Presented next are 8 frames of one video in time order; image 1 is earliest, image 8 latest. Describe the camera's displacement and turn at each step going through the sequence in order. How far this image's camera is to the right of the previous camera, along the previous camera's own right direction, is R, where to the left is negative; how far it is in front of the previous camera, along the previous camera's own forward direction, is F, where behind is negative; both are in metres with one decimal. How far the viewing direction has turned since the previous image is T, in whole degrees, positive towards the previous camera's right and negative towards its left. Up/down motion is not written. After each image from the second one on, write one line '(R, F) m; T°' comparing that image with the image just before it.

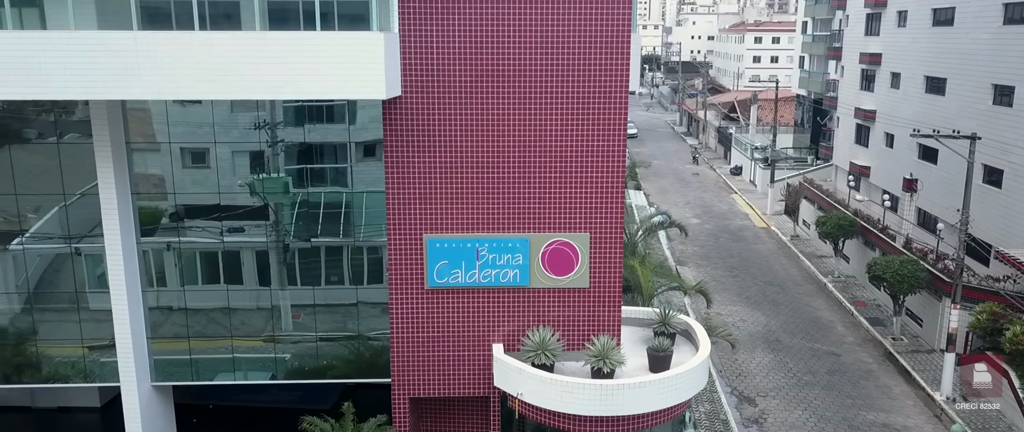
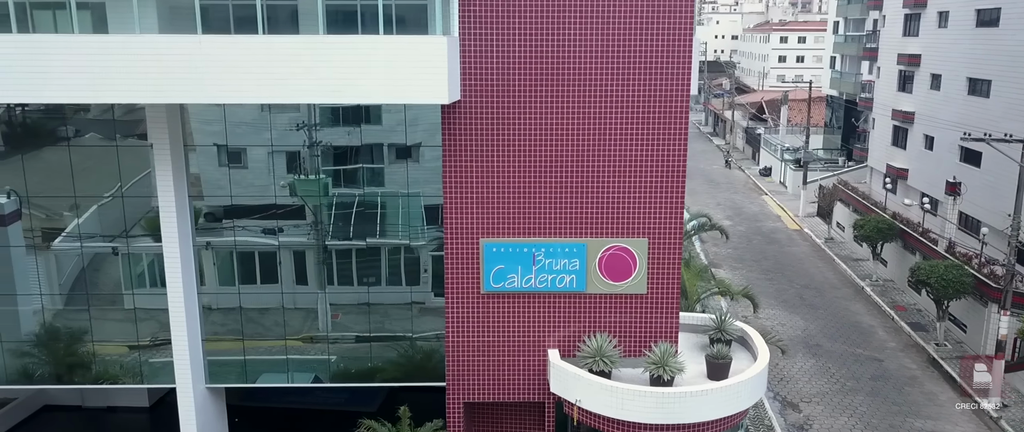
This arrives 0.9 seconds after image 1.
(-0.7, +0.1) m; -1°
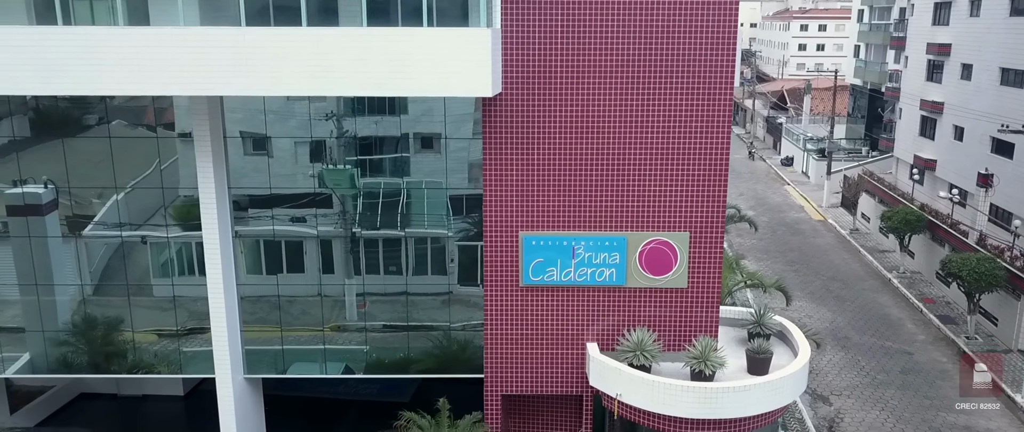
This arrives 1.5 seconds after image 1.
(-0.5, +0.1) m; -1°
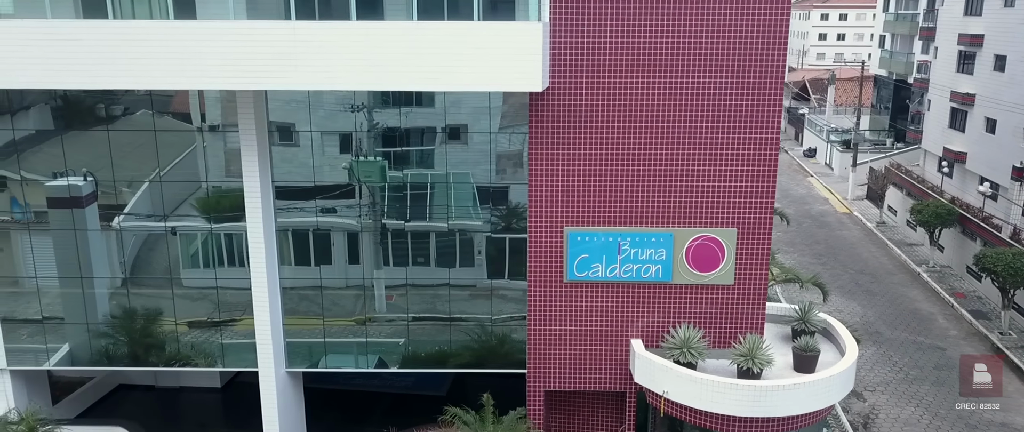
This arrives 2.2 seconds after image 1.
(-0.6, +0.1) m; -1°
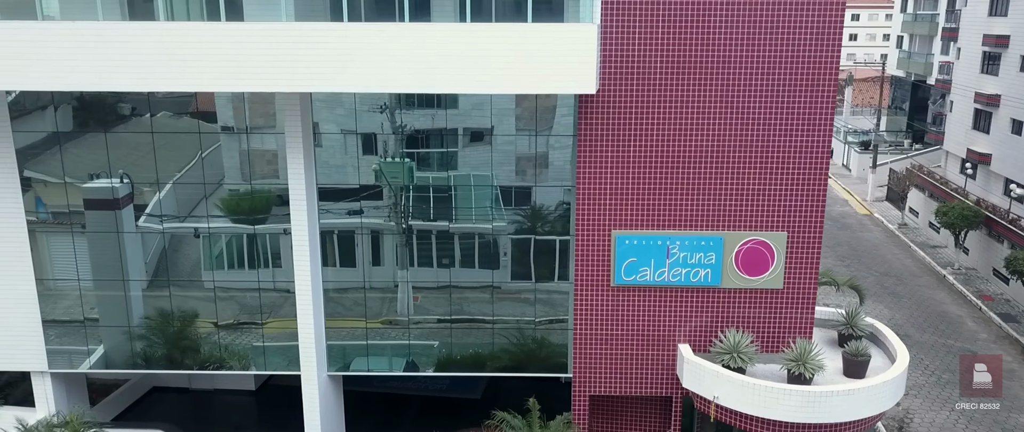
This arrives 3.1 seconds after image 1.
(-0.8, +0.1) m; 0°
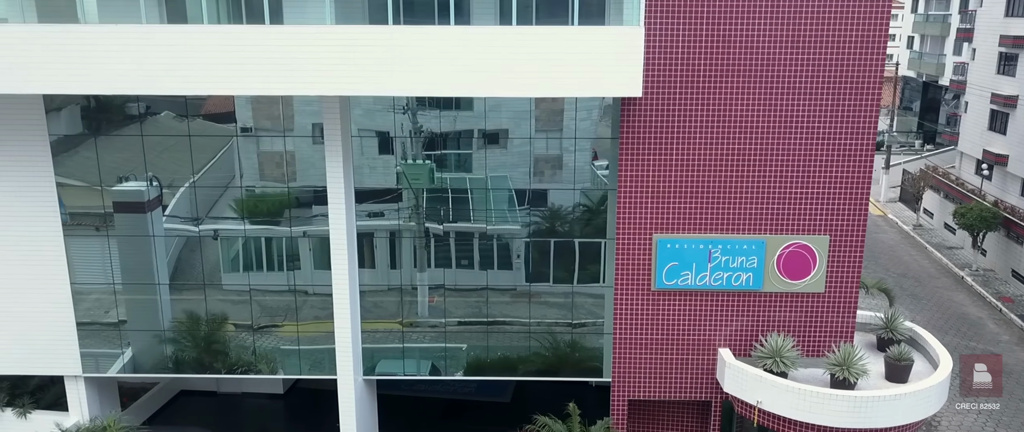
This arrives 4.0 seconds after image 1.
(-0.7, +0.1) m; 0°
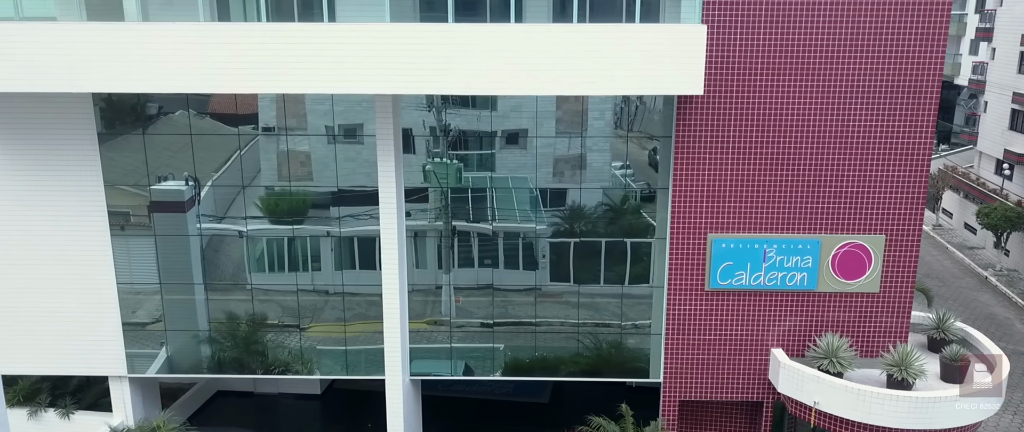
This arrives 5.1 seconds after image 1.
(-1.0, +0.1) m; 0°
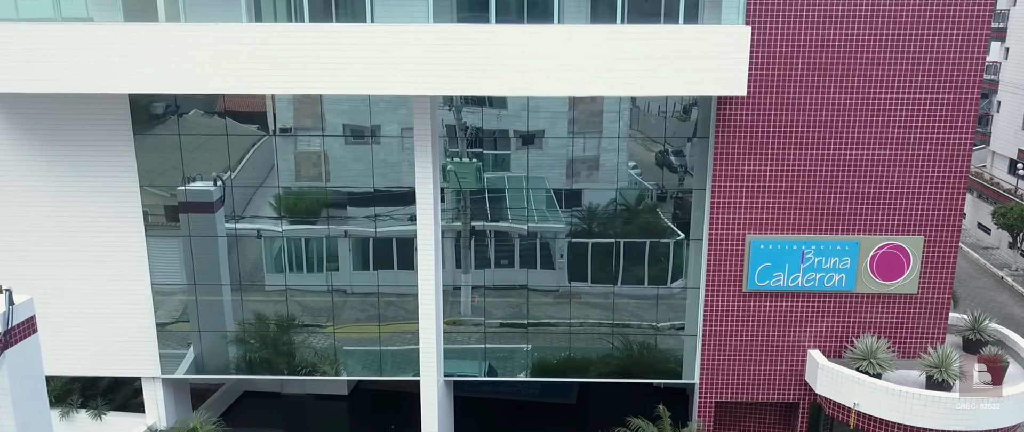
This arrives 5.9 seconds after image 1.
(-0.7, 0.0) m; 0°
